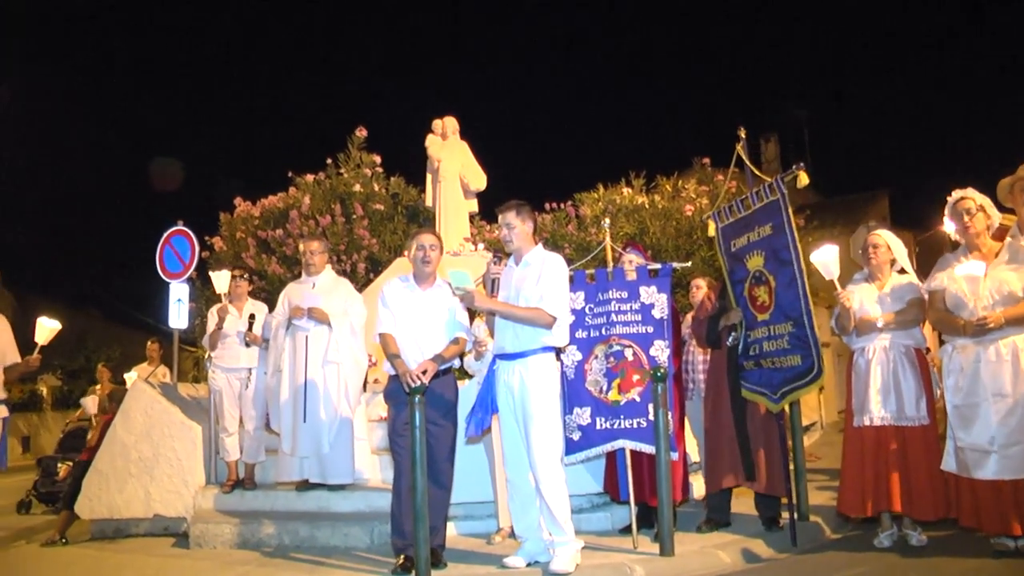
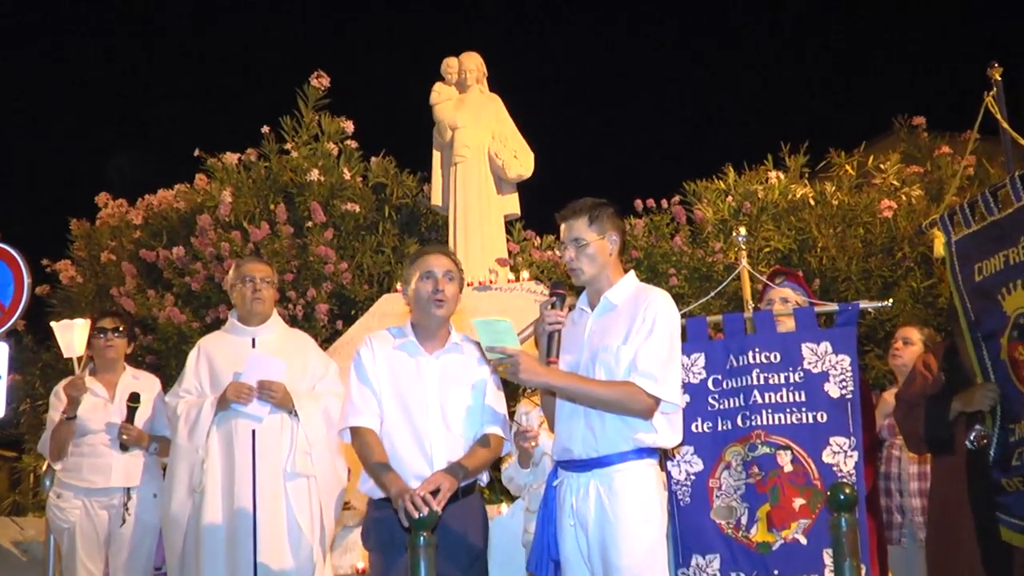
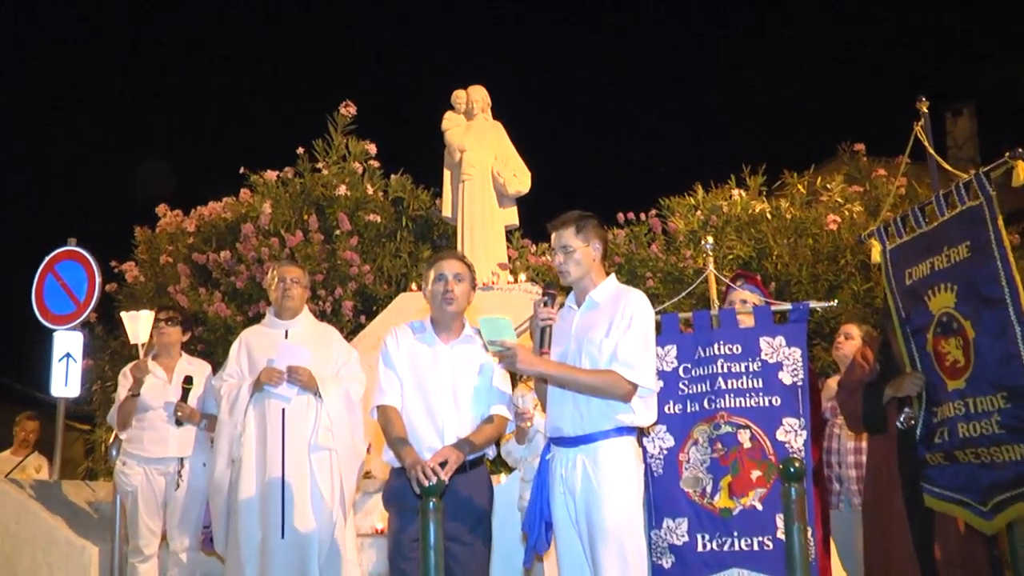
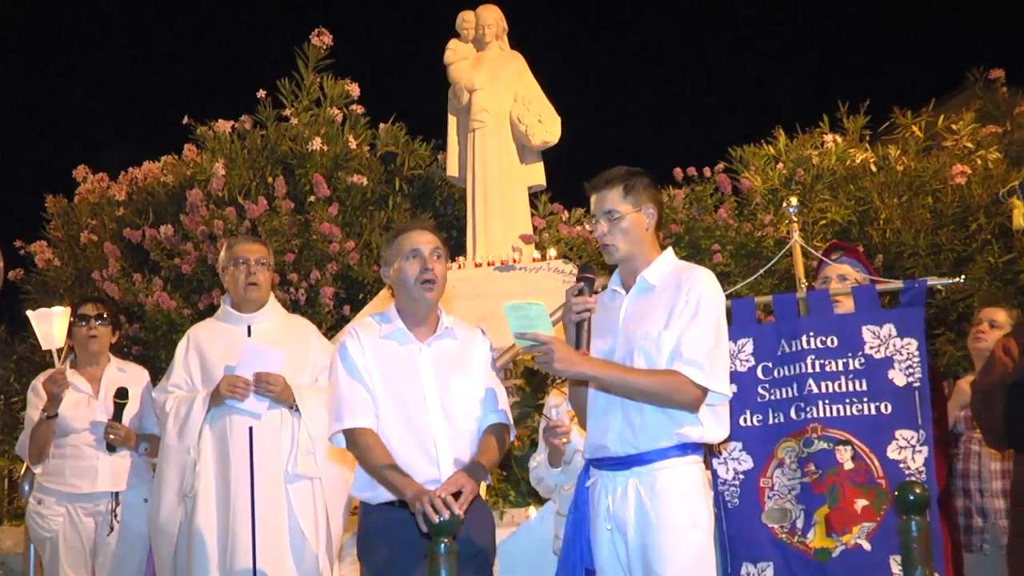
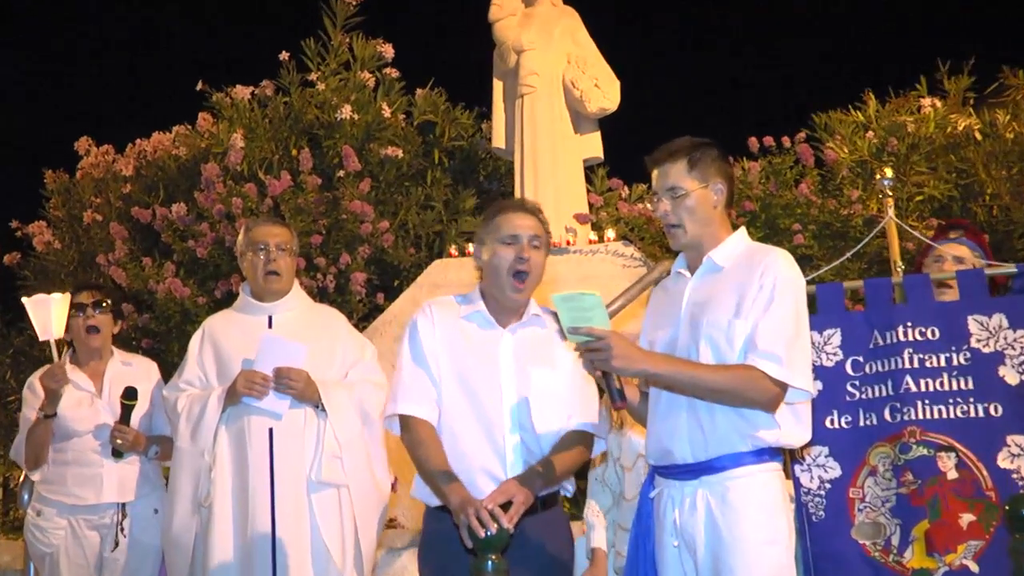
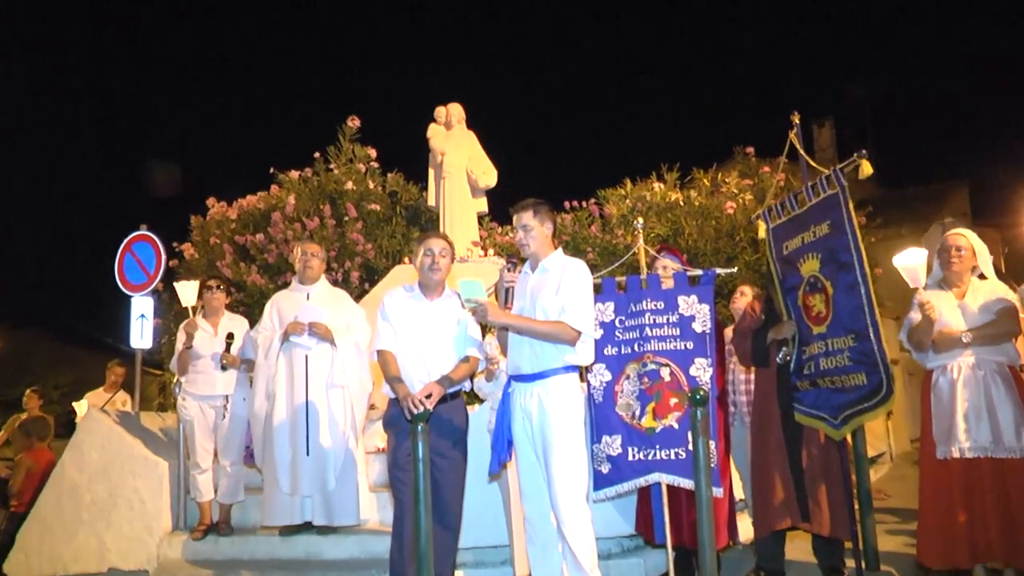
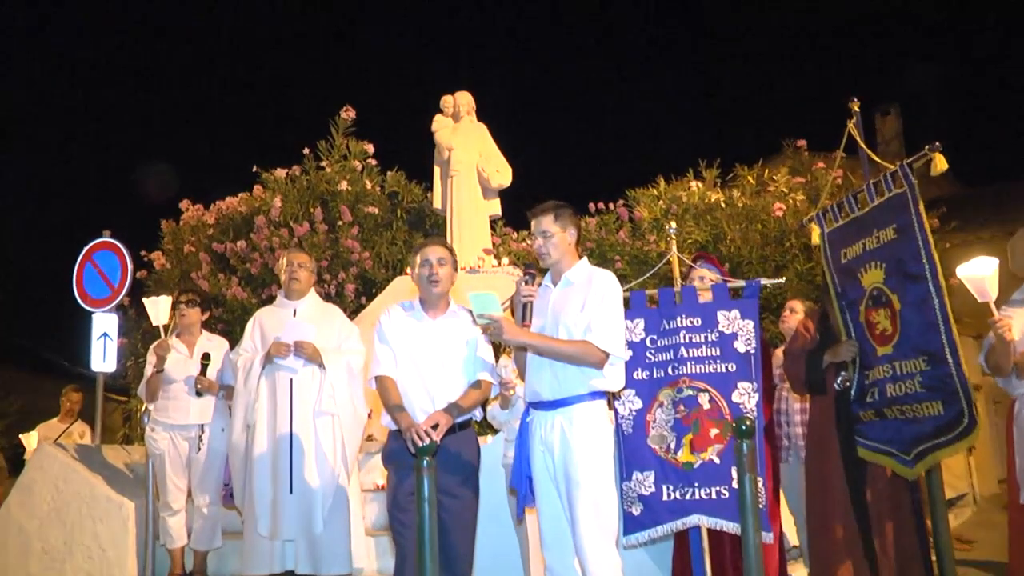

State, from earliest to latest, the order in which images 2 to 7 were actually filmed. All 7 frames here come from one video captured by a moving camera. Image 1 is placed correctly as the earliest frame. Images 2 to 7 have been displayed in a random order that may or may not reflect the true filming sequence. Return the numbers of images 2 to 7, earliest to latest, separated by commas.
6, 7, 3, 2, 4, 5
